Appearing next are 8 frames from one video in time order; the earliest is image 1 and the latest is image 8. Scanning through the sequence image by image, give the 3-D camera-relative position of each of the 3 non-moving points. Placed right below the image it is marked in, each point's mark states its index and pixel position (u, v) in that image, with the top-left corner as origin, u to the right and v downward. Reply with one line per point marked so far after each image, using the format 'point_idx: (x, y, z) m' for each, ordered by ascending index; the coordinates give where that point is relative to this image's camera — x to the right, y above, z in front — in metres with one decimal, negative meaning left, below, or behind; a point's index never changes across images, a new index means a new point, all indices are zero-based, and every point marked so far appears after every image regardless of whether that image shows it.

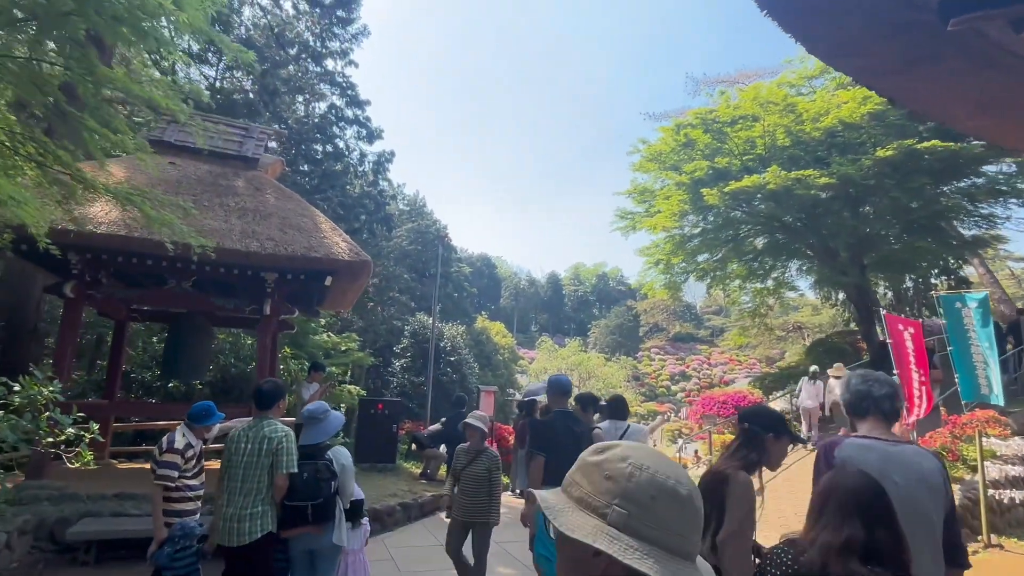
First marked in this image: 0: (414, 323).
0: (-2.9, -1.0, +17.4) m
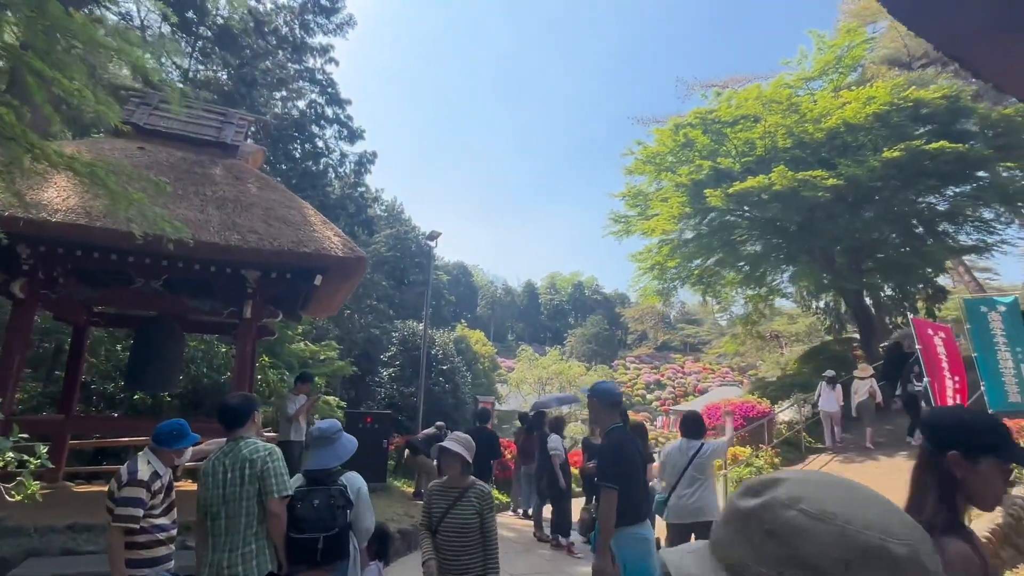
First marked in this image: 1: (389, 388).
0: (-3.1, -1.1, +16.4) m
1: (-3.2, -2.6, +15.2) m
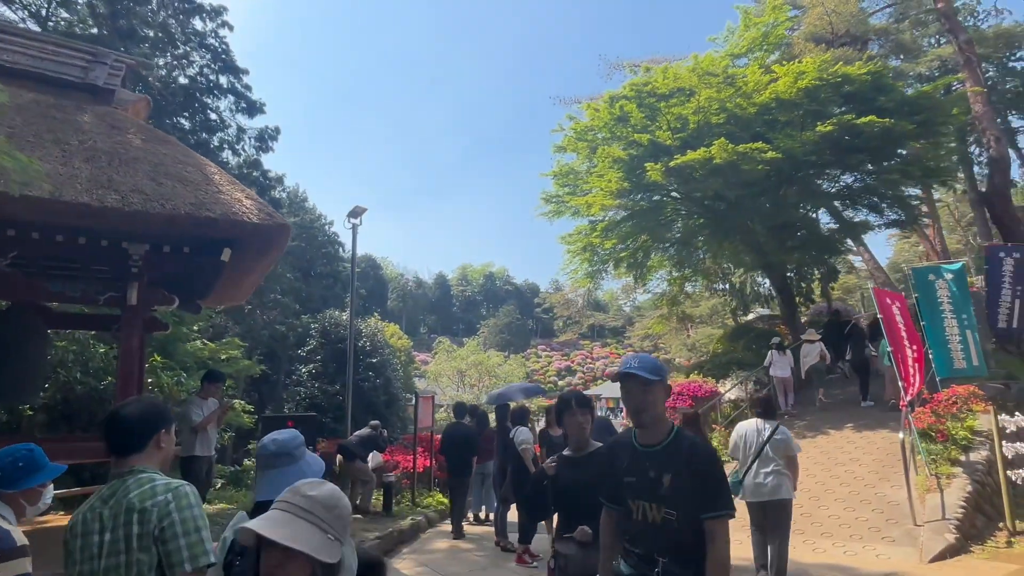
0: (-4.8, -0.8, +14.6) m
1: (-4.7, -2.3, +13.5) m
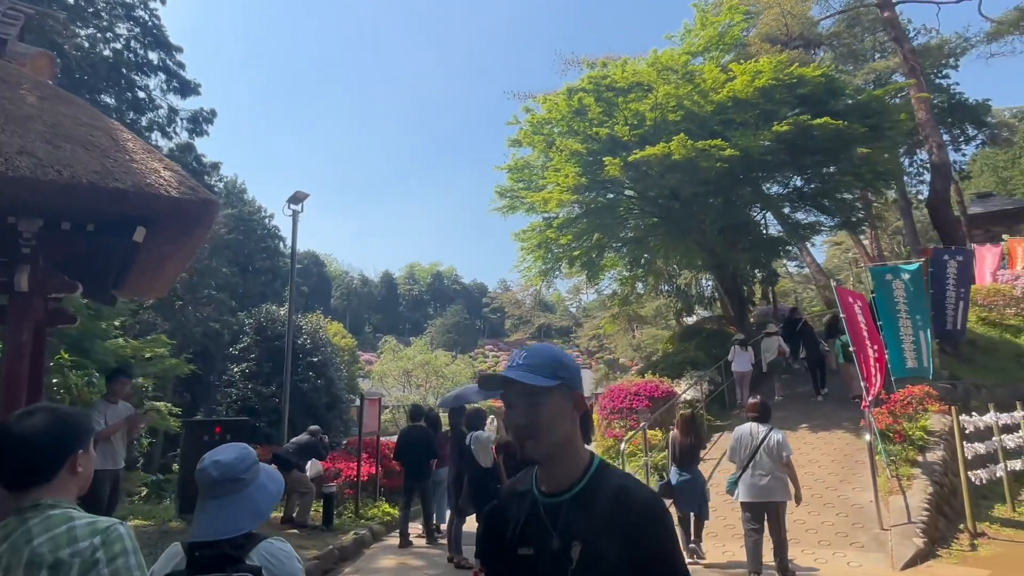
0: (-5.9, -0.6, +13.5) m
1: (-5.7, -2.1, +12.4) m
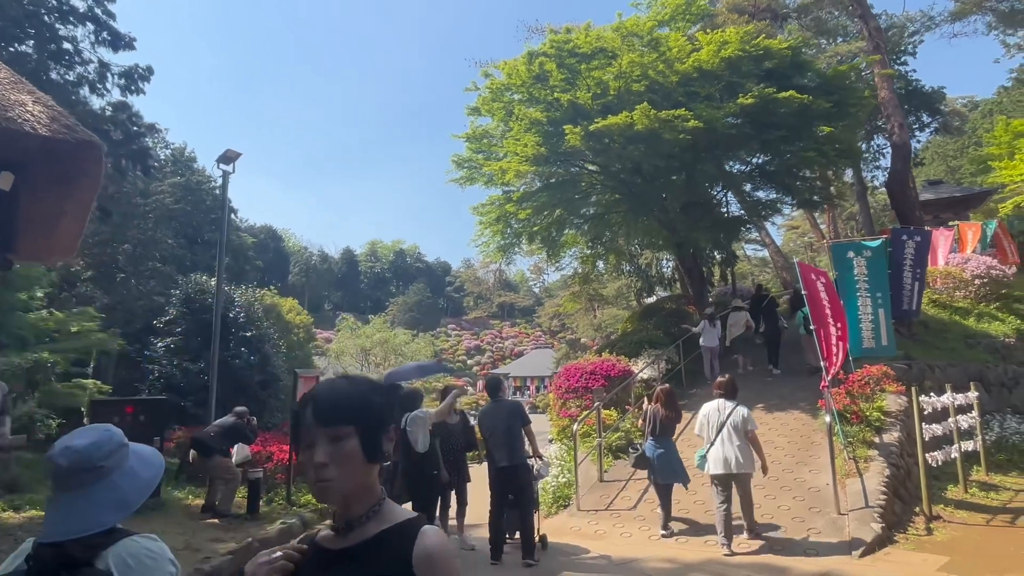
0: (-6.9, 0.0, +12.5) m
1: (-6.7, -1.5, +11.4) m
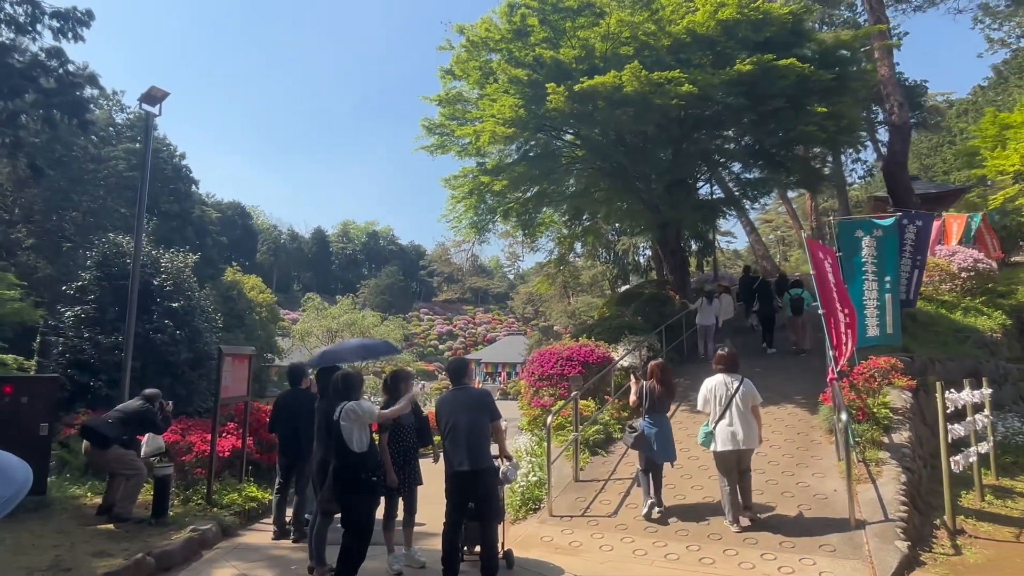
0: (-7.4, +0.7, +11.0) m
1: (-7.3, -0.9, +9.9) m
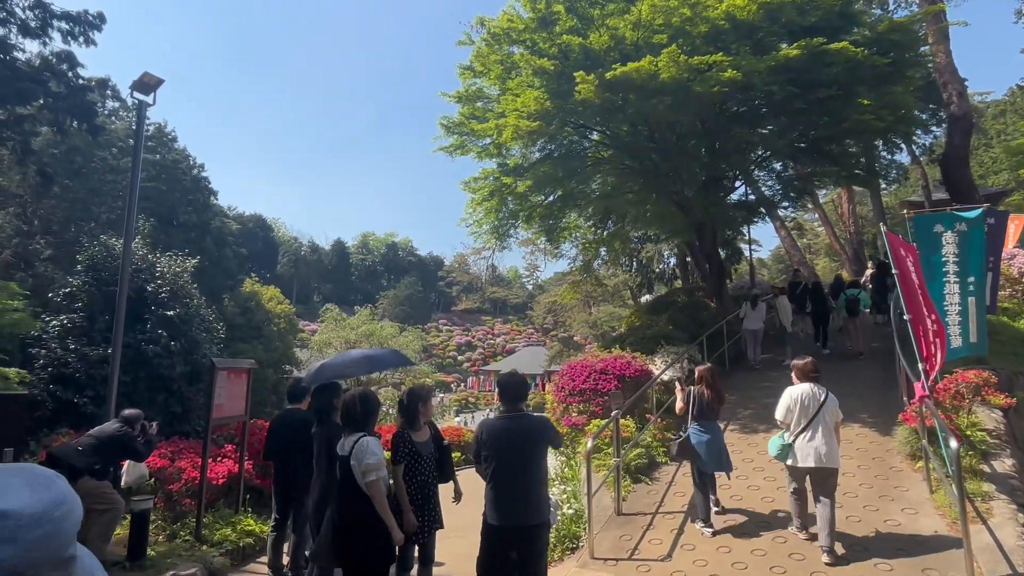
0: (-7.0, +0.5, +10.2) m
1: (-6.8, -1.0, +9.1) m
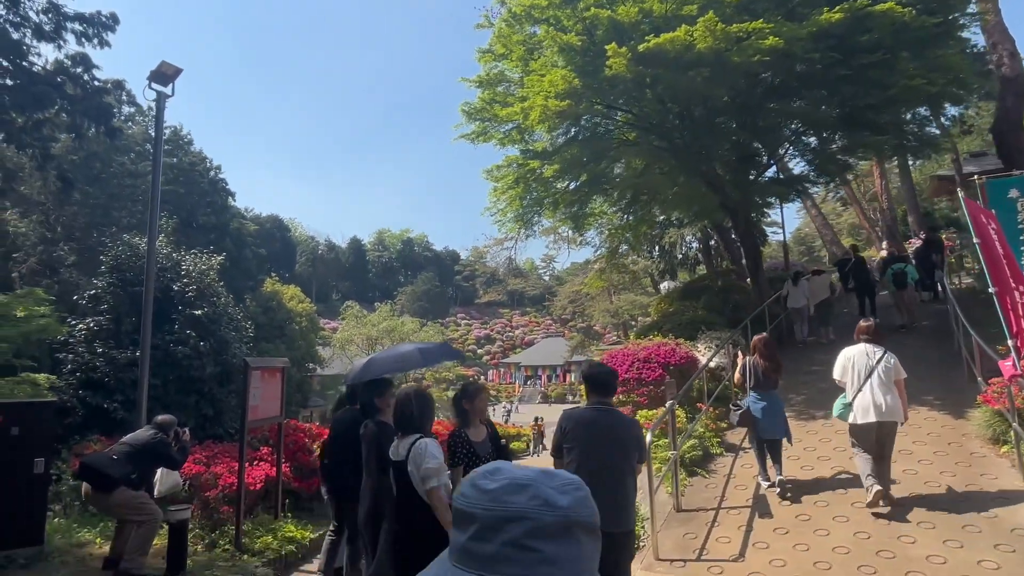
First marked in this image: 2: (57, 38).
0: (-6.4, +0.5, +10.0) m
1: (-6.2, -1.0, +8.9) m
2: (-12.8, +7.0, +16.6) m
